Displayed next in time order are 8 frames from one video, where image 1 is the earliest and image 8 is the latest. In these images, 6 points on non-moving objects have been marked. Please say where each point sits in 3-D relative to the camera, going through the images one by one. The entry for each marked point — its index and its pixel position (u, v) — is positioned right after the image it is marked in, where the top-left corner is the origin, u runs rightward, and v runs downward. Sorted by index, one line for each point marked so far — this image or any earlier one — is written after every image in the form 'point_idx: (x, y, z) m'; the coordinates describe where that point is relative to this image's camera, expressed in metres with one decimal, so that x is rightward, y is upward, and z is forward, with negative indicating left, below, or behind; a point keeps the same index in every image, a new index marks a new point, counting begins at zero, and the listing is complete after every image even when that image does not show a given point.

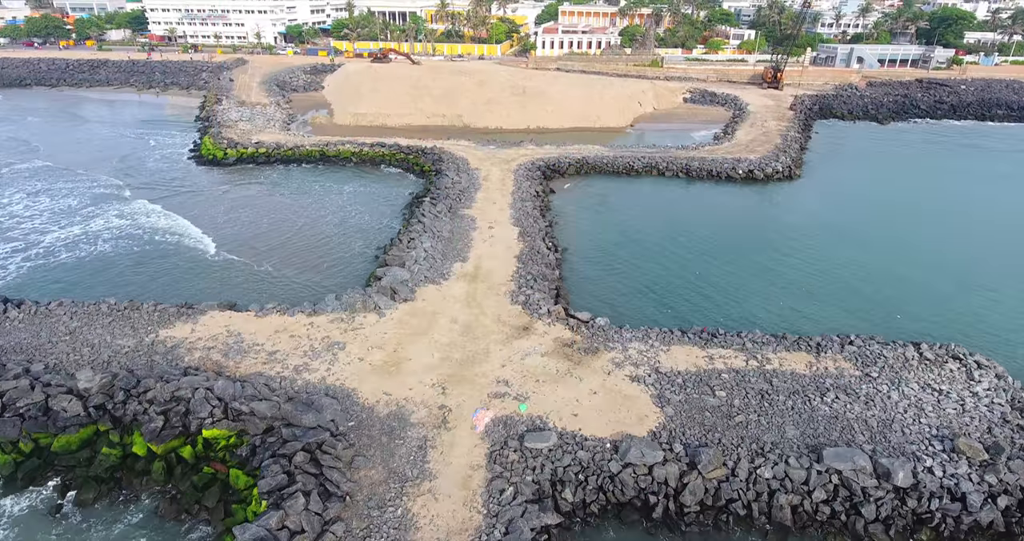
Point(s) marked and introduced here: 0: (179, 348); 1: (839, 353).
0: (-10.0, -2.4, +16.5) m
1: (+10.1, -2.6, +17.0) m
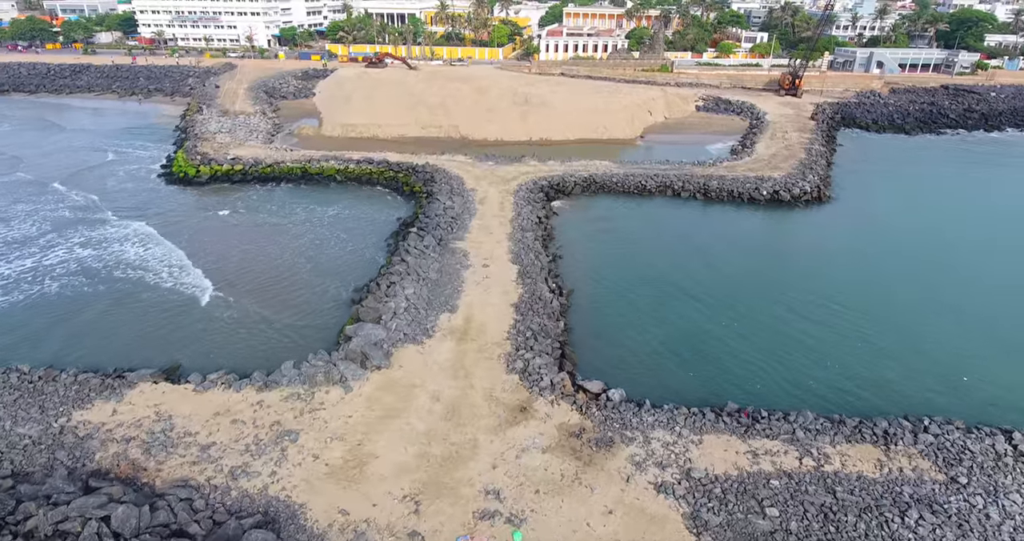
0: (-10.2, -4.1, +13.3) m
1: (+10.0, -4.4, +13.7) m
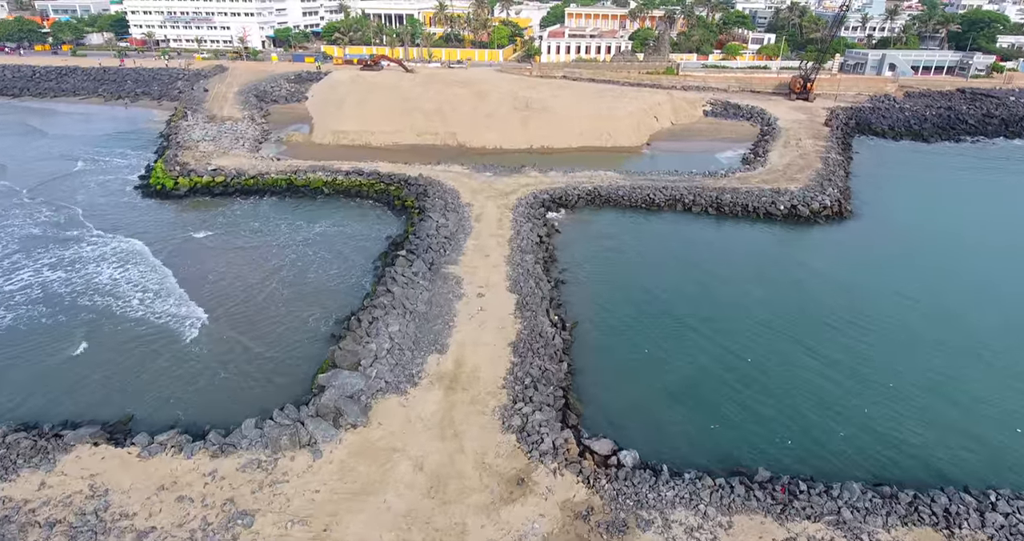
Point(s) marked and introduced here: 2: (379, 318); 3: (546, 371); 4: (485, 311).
0: (-10.3, -5.2, +11.2) m
1: (+9.9, -5.5, +11.5) m
2: (-4.3, -1.5, +17.7) m
3: (+1.0, -3.0, +16.3) m
4: (-0.9, -1.4, +18.8) m
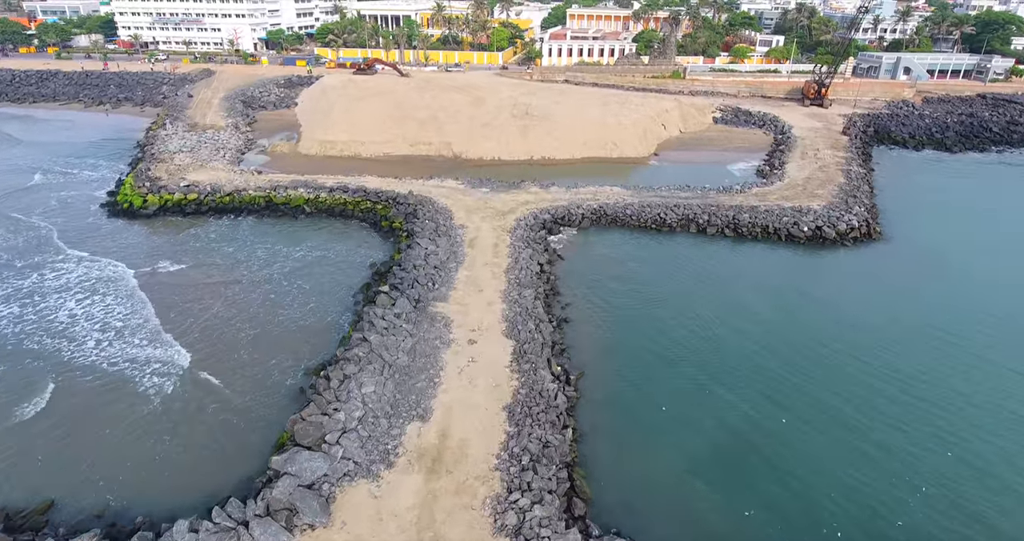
0: (-10.4, -6.5, +8.7) m
1: (+9.7, -6.9, +9.0) m
2: (-4.4, -2.9, +15.2) m
3: (+0.9, -4.3, +13.7) m
4: (-1.1, -2.7, +16.3) m
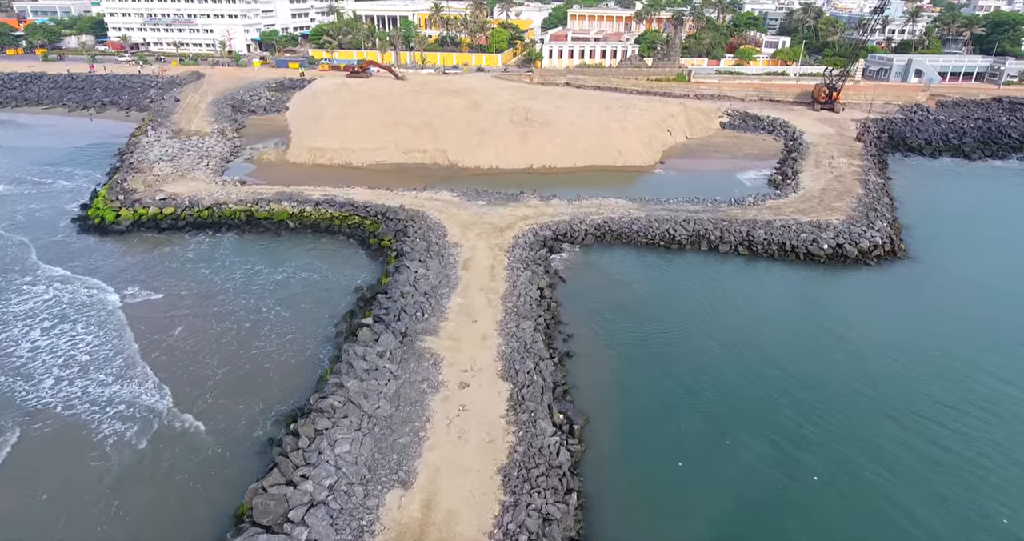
0: (-10.5, -7.5, +6.8) m
1: (+9.6, -7.8, +7.1) m
2: (-4.5, -3.8, +13.3) m
3: (+0.8, -5.3, +11.8) m
4: (-1.2, -3.7, +14.4) m
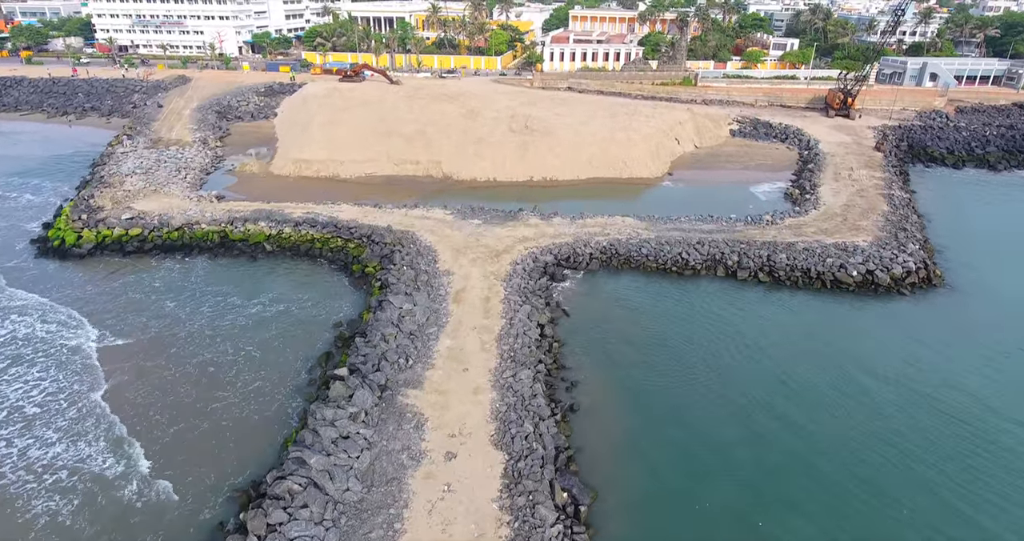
0: (-10.7, -8.7, +4.5) m
1: (+9.5, -9.0, +4.8) m
2: (-4.6, -5.0, +11.0) m
3: (+0.6, -6.5, +9.5) m
4: (-1.3, -4.9, +12.1) m
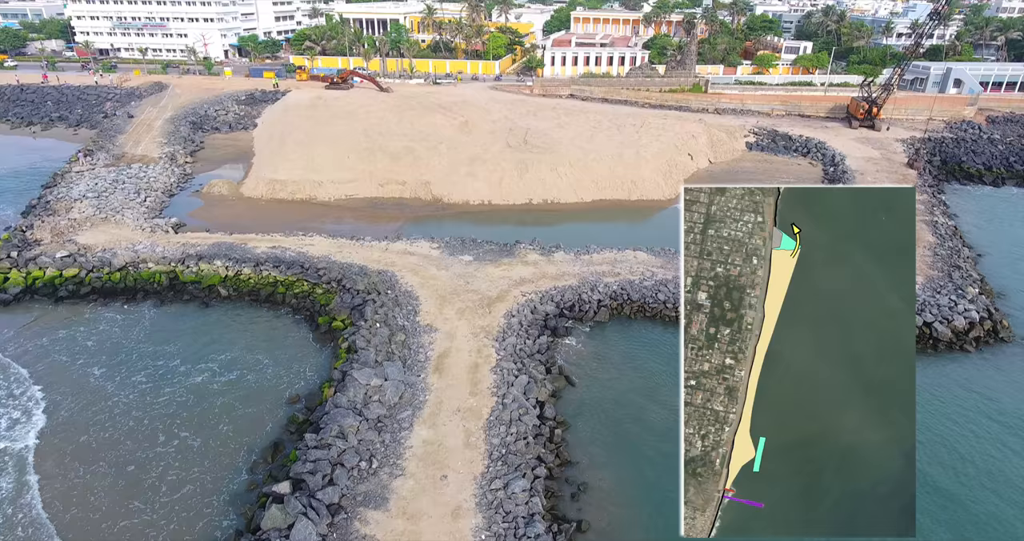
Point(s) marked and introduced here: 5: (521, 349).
0: (-10.9, -10.6, +1.1) m
1: (+9.3, -10.9, +1.3) m
2: (-4.8, -6.9, +7.6) m
3: (+0.4, -8.3, +6.1) m
4: (-1.5, -6.8, +8.7) m
5: (+0.3, -2.5, +17.5) m
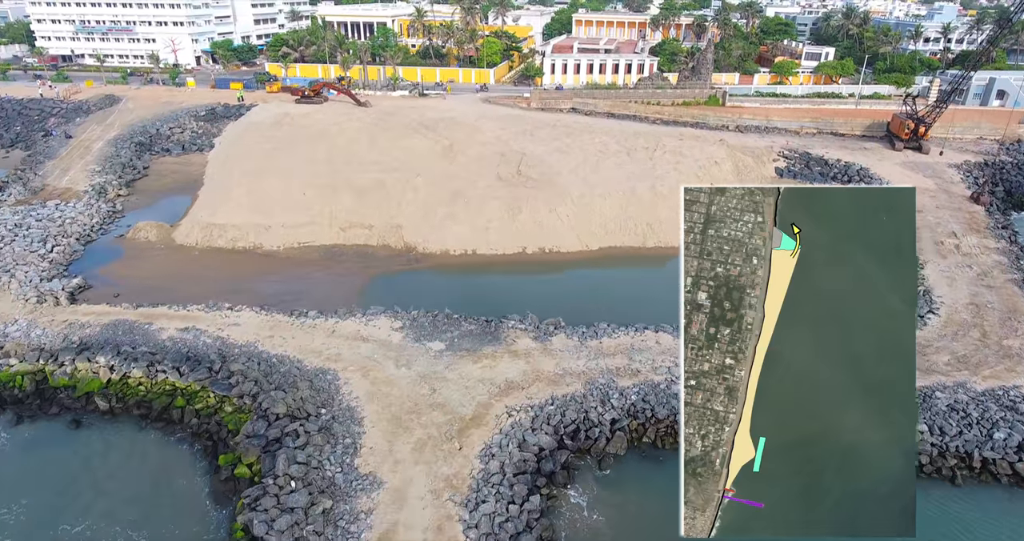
0: (-11.4, -13.5, -4.5) m
1: (+8.7, -13.9, -4.3) m
2: (-5.4, -9.9, +2.0) m
3: (-0.1, -11.3, +0.5) m
4: (-2.0, -9.7, +3.1) m
5: (-0.2, -5.5, +11.9) m
